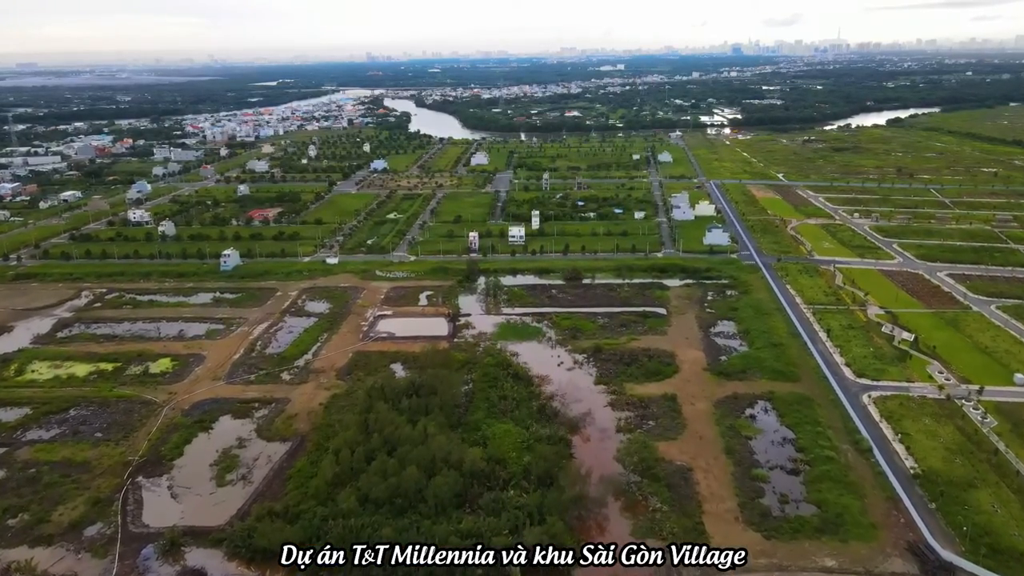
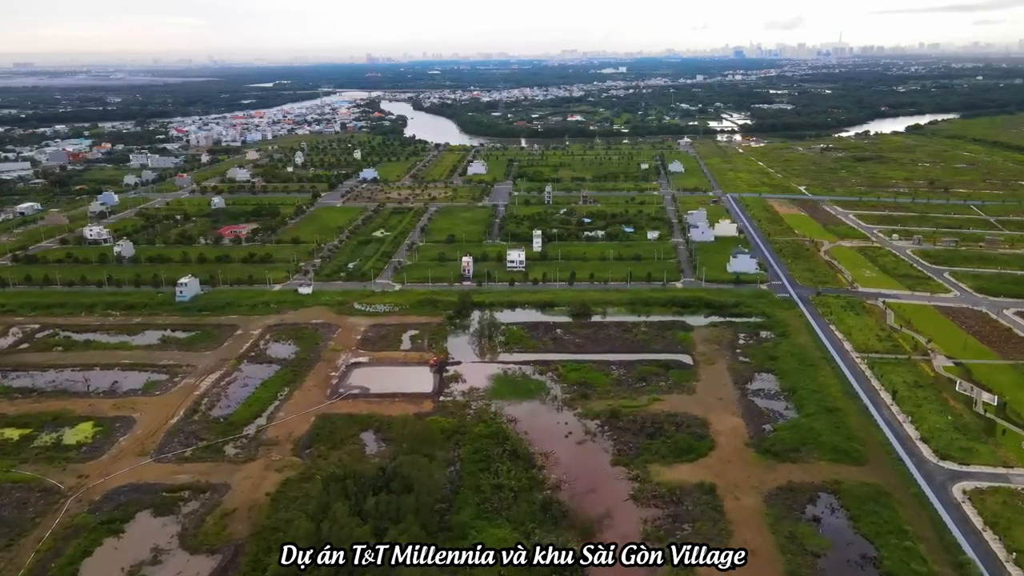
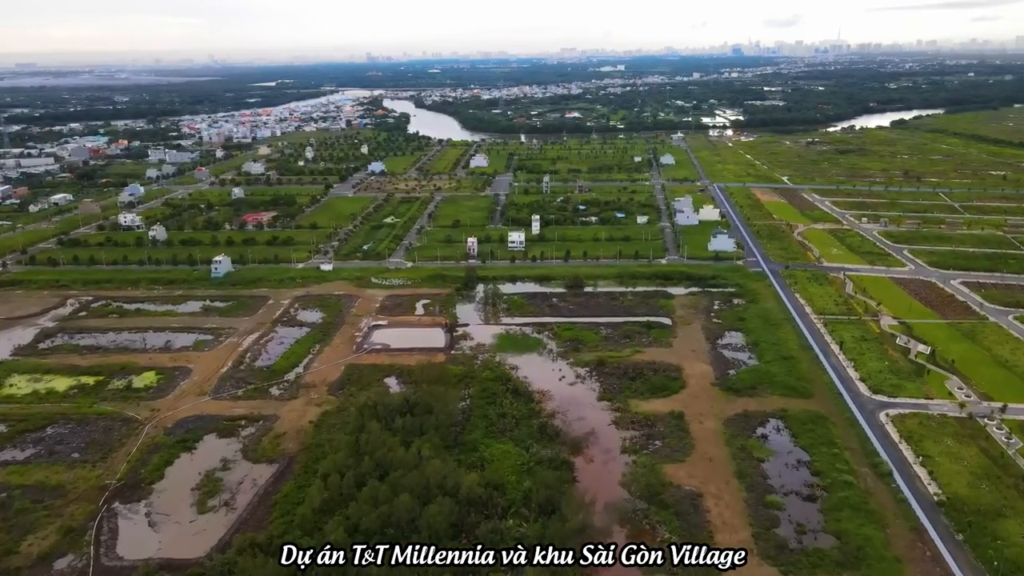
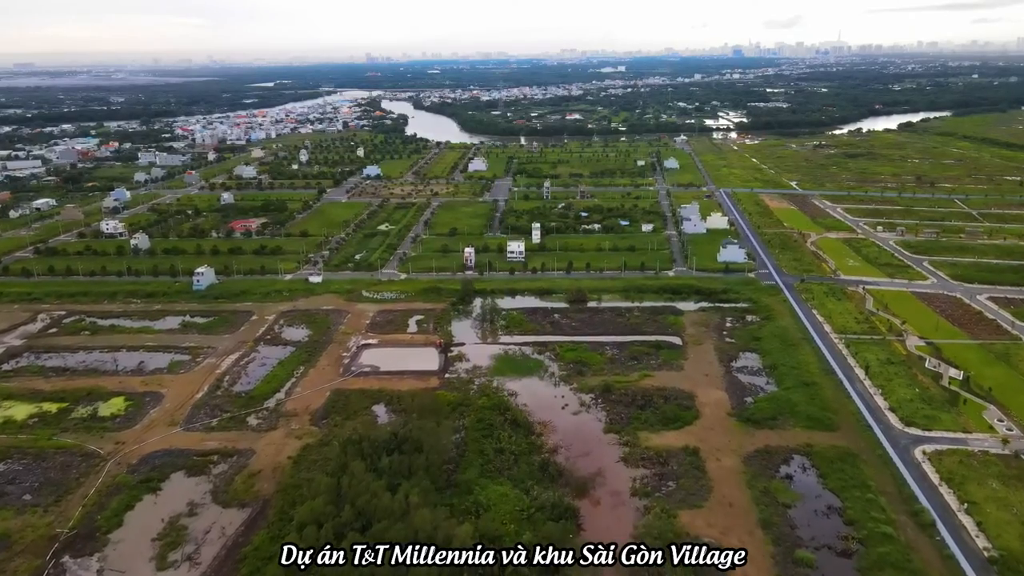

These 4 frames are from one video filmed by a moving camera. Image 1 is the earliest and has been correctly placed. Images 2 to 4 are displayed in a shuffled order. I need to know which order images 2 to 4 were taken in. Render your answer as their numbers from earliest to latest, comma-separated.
3, 4, 2
